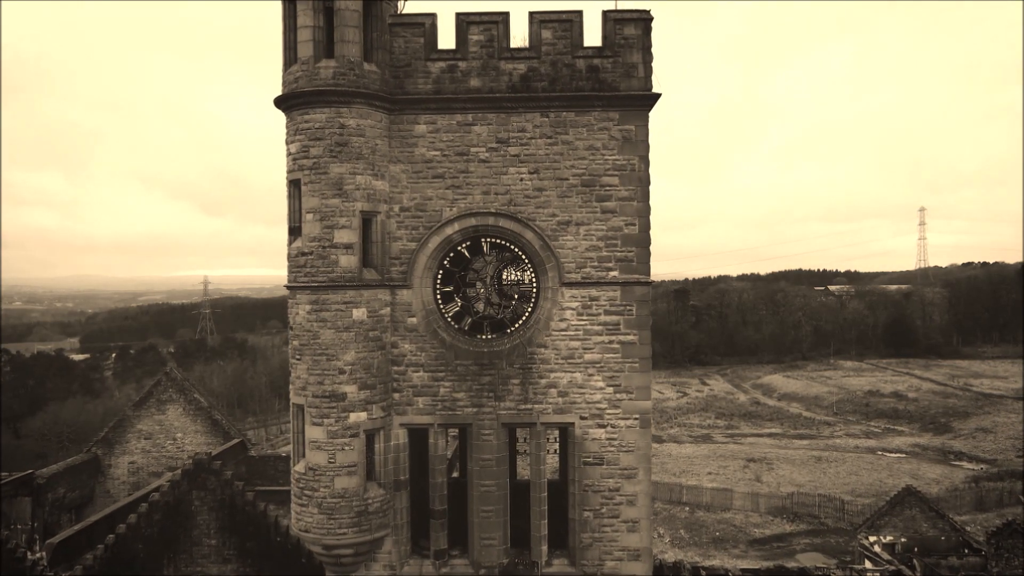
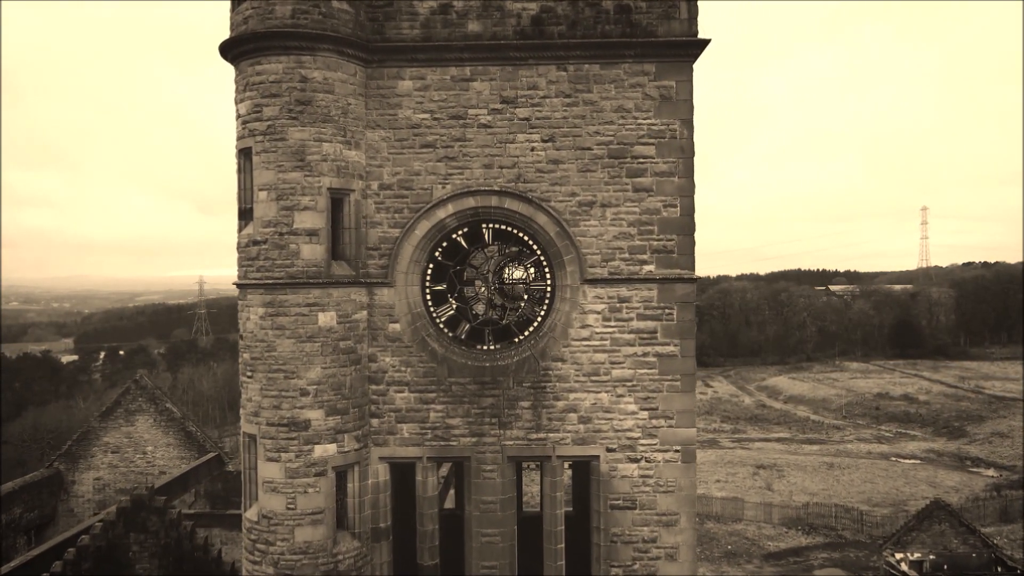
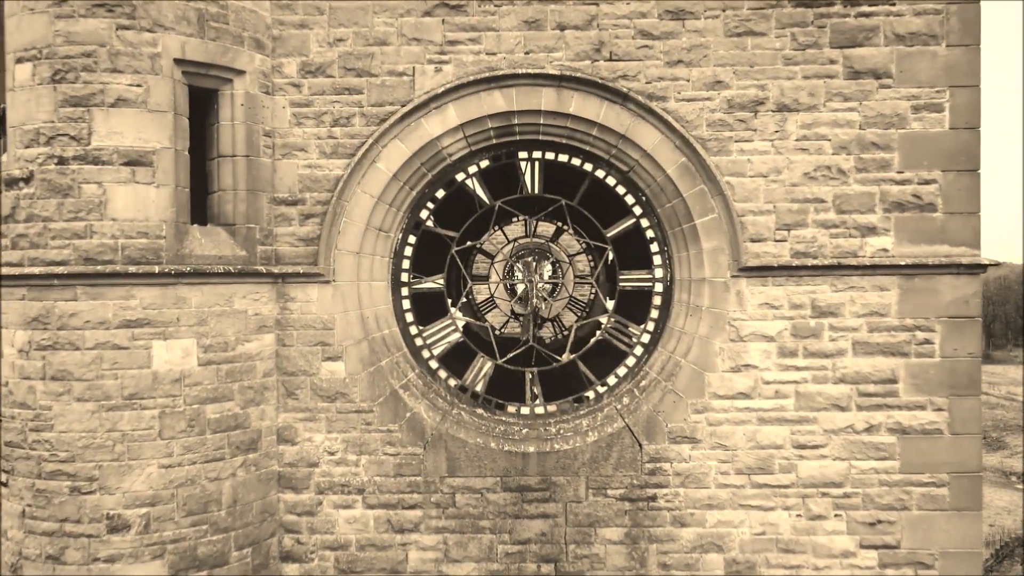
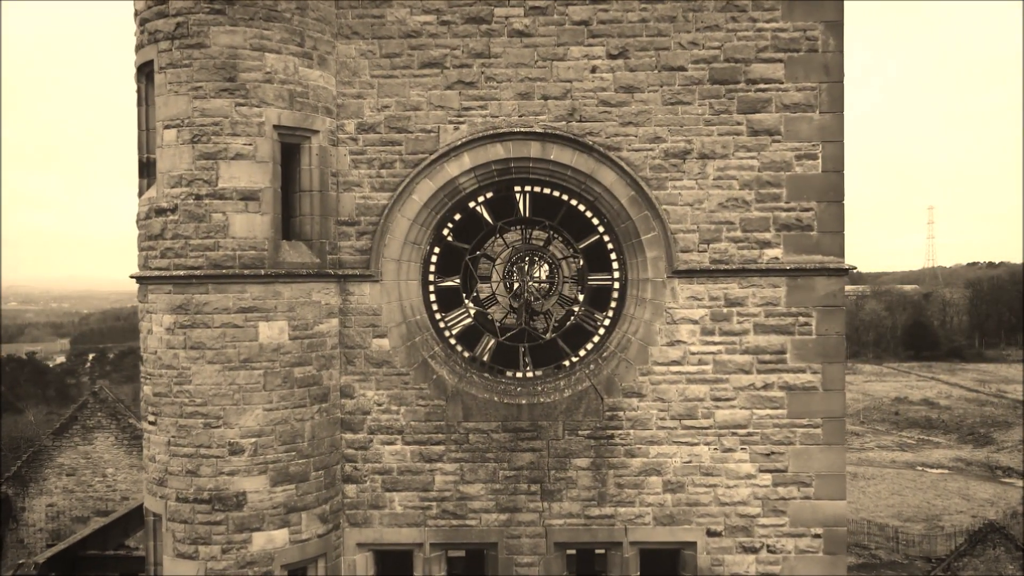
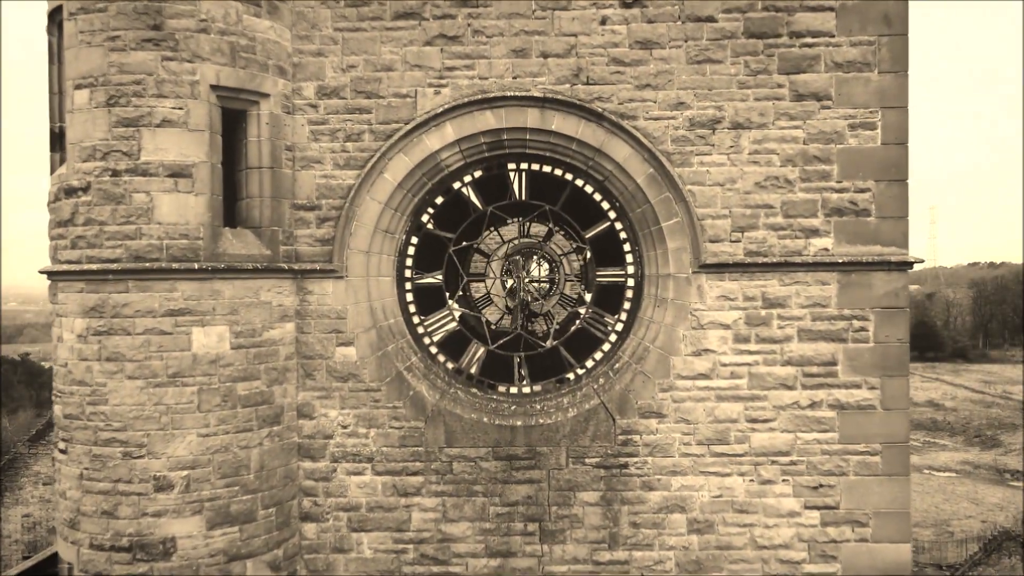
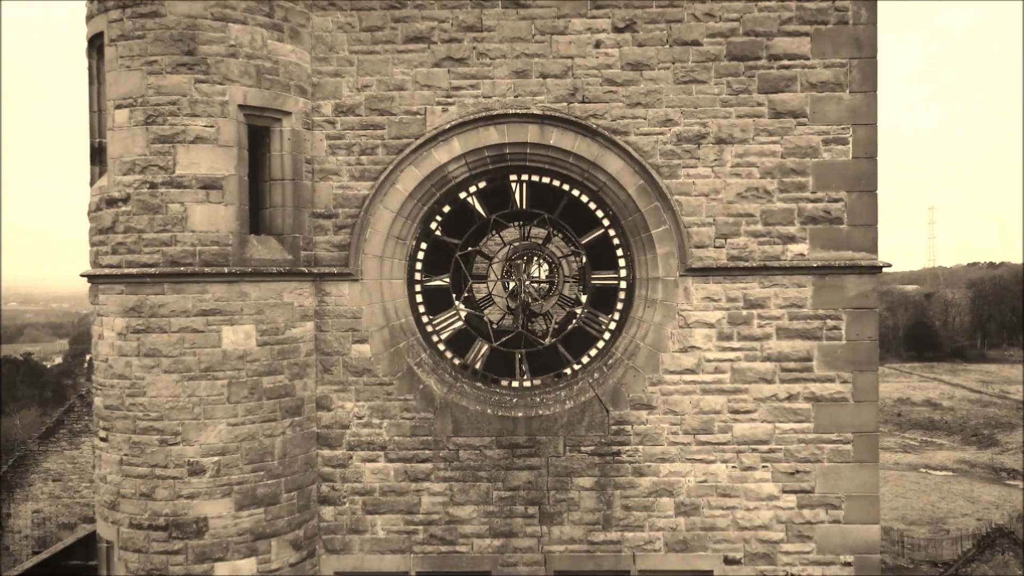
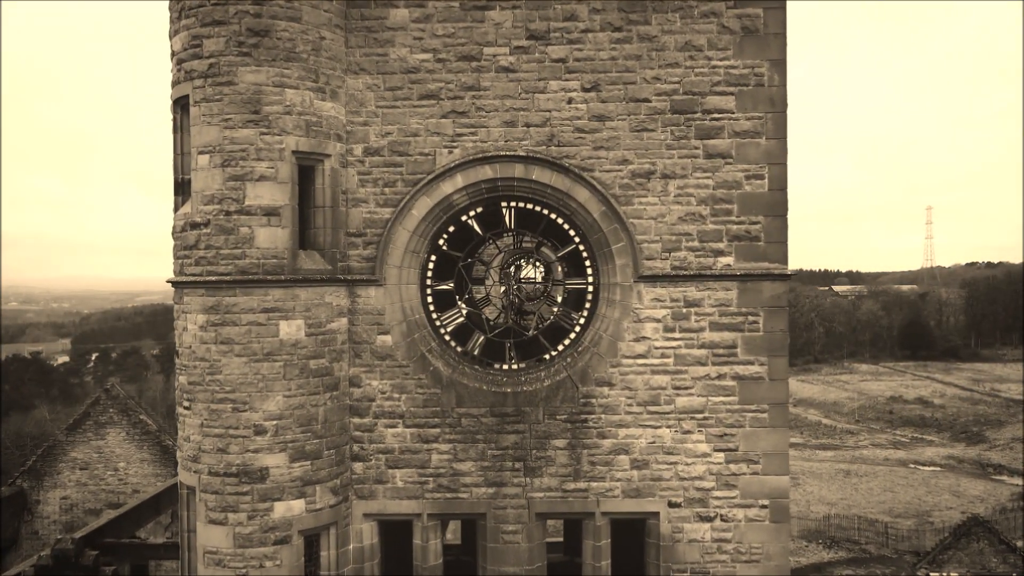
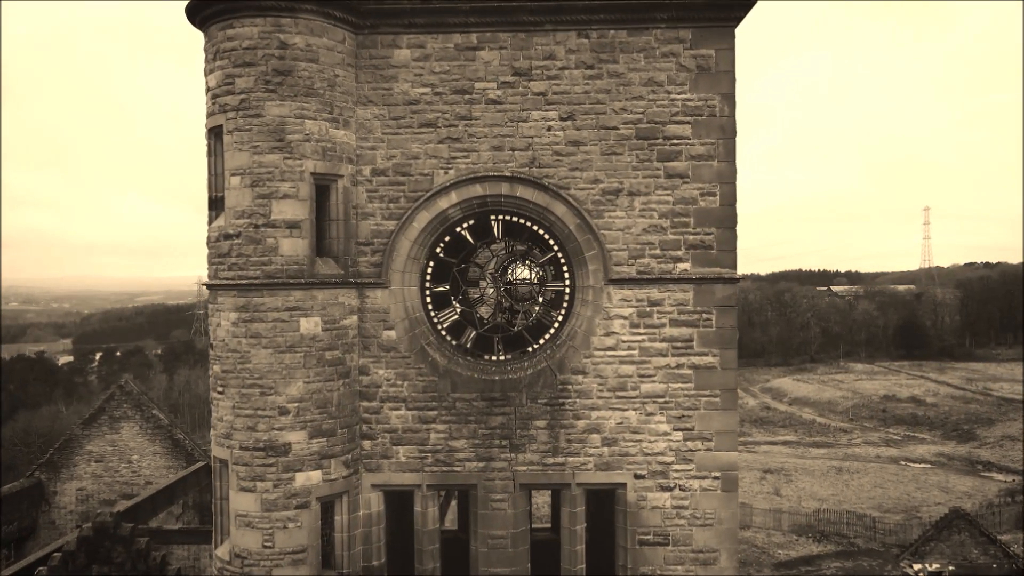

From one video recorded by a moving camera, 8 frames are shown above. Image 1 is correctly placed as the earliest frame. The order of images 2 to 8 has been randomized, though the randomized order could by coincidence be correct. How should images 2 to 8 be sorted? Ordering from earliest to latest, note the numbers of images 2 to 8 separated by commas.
2, 8, 7, 4, 6, 5, 3
